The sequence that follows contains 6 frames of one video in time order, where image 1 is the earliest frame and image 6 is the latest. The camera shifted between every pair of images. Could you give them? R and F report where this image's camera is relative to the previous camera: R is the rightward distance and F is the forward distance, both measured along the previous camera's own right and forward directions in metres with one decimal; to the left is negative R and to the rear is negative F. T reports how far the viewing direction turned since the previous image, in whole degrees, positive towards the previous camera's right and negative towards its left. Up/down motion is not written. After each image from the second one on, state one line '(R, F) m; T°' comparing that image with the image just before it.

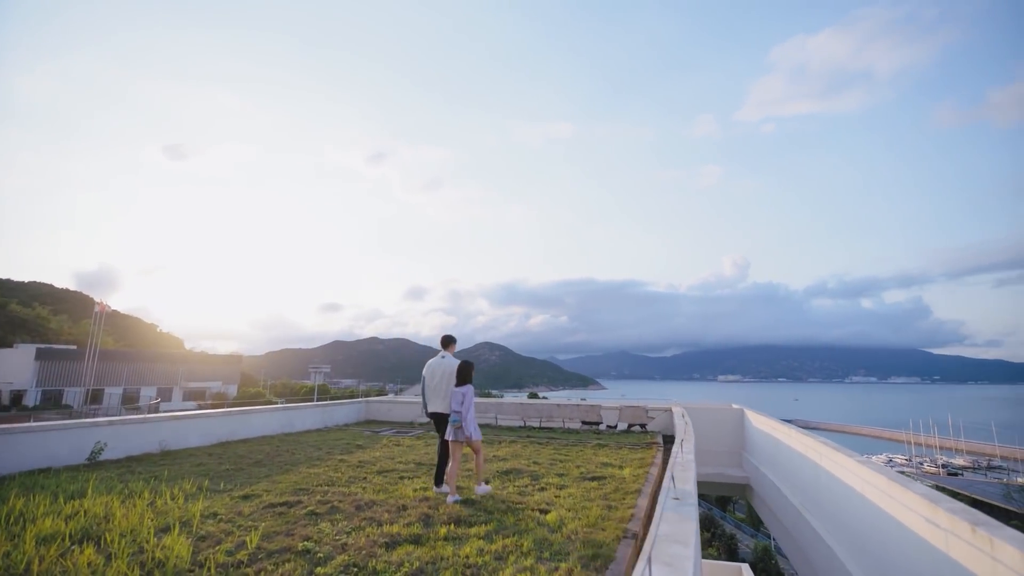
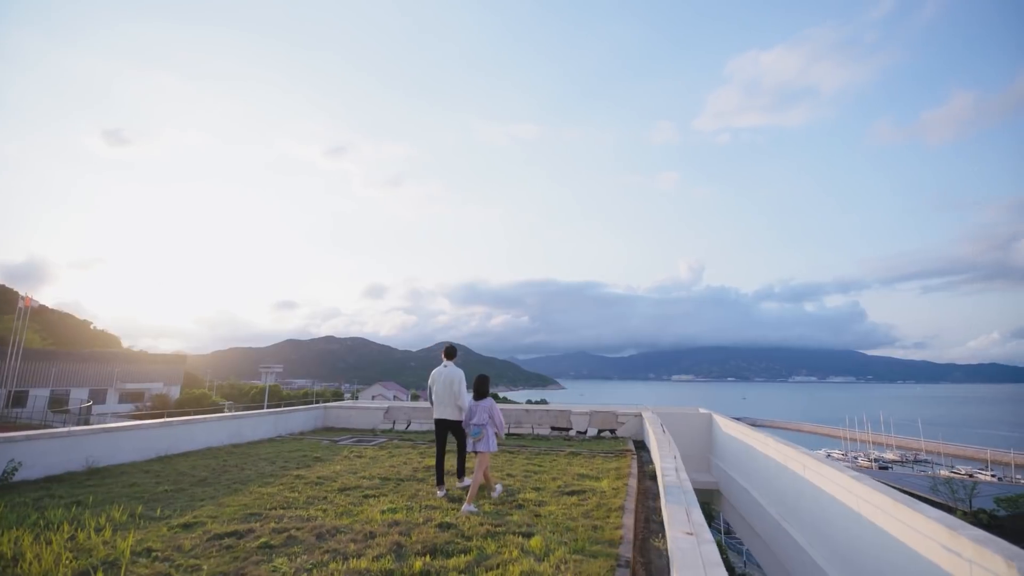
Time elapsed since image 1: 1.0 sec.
(-0.2, +0.4) m; +5°
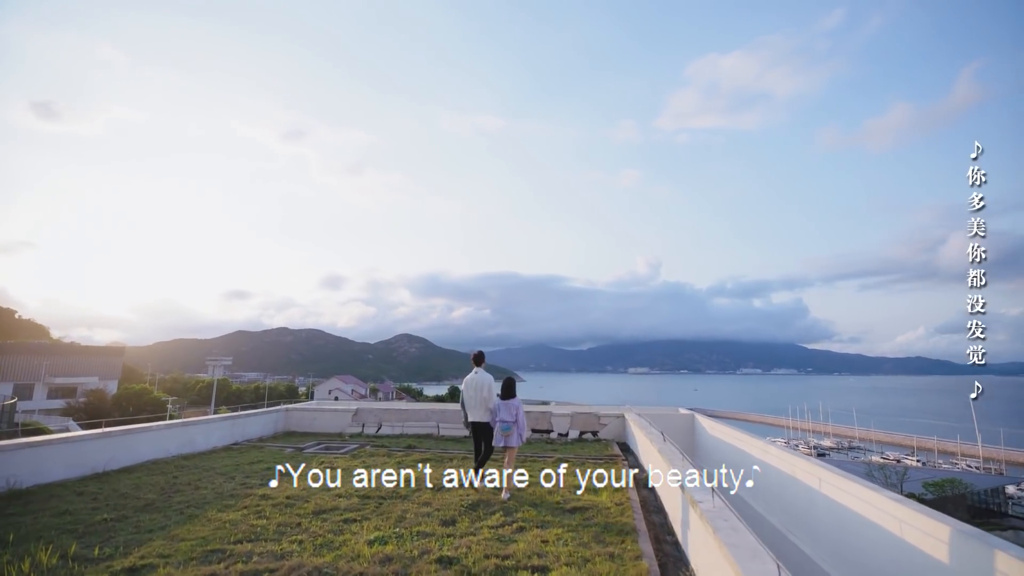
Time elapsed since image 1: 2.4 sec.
(-0.4, +0.5) m; +5°
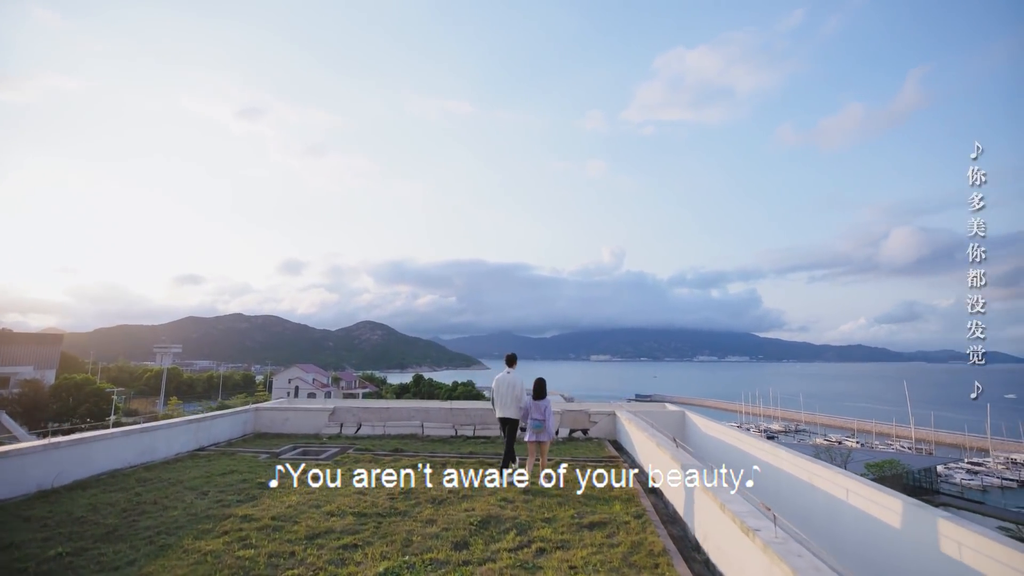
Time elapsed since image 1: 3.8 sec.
(-0.4, +0.4) m; +4°
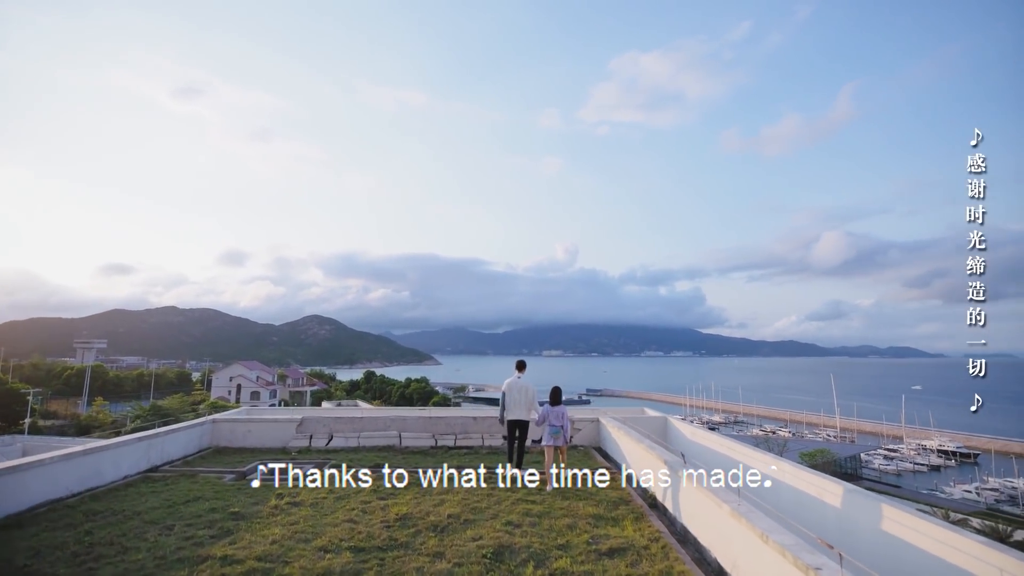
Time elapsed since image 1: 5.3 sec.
(-0.5, +0.4) m; +5°
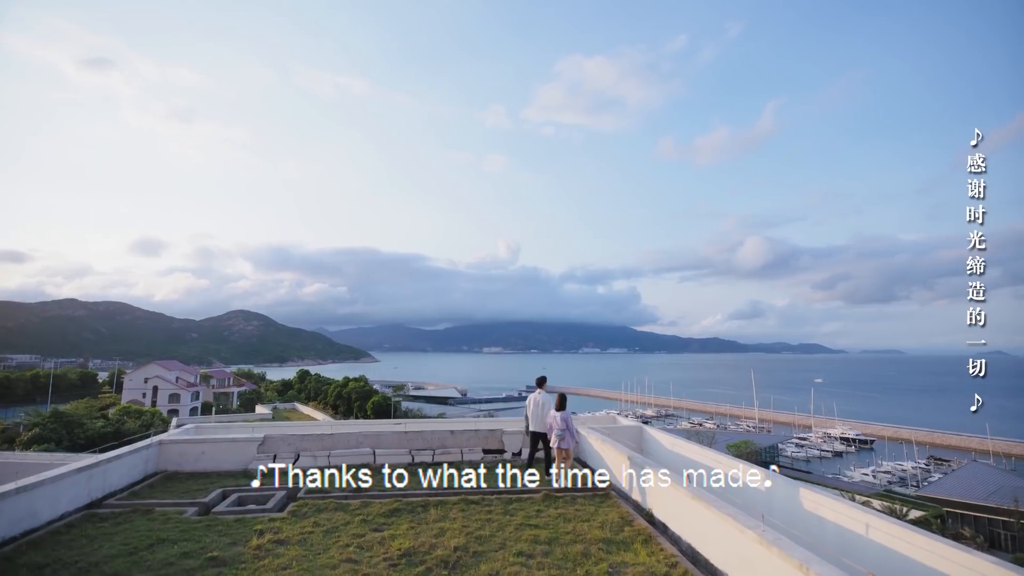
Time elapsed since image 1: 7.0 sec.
(-0.6, +0.3) m; +7°
